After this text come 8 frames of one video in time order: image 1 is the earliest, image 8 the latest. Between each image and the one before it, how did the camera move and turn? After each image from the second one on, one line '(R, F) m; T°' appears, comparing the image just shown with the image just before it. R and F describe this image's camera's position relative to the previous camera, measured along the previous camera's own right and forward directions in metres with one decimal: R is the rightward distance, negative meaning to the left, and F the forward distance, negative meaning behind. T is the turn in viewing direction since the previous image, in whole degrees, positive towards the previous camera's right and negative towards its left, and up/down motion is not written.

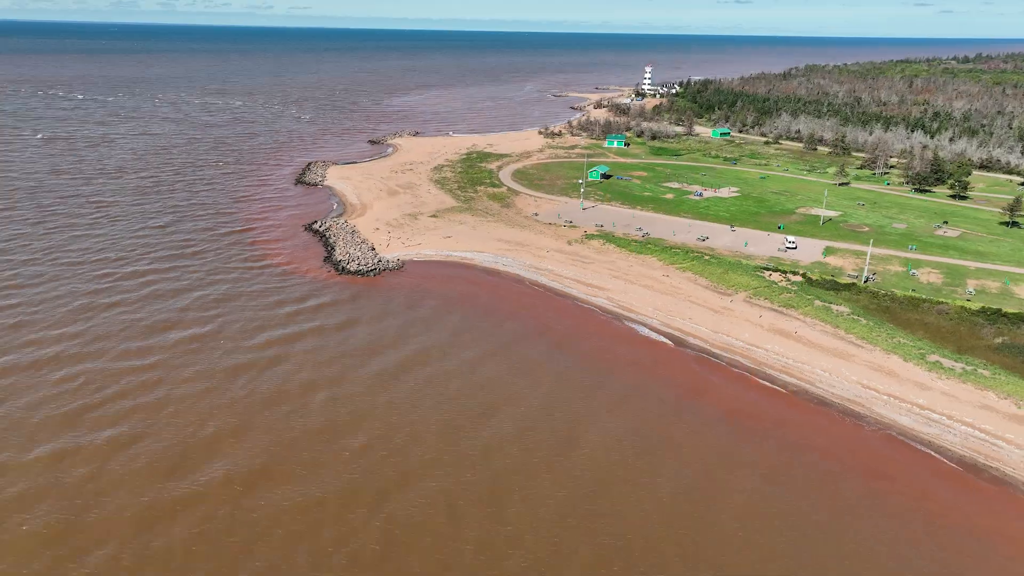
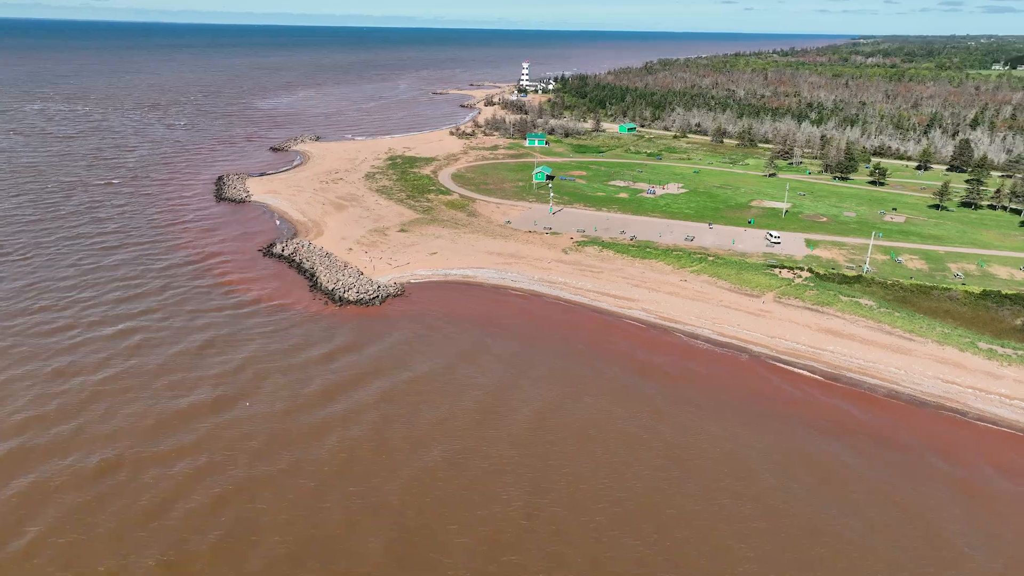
(-10.8, +4.5) m; +12°
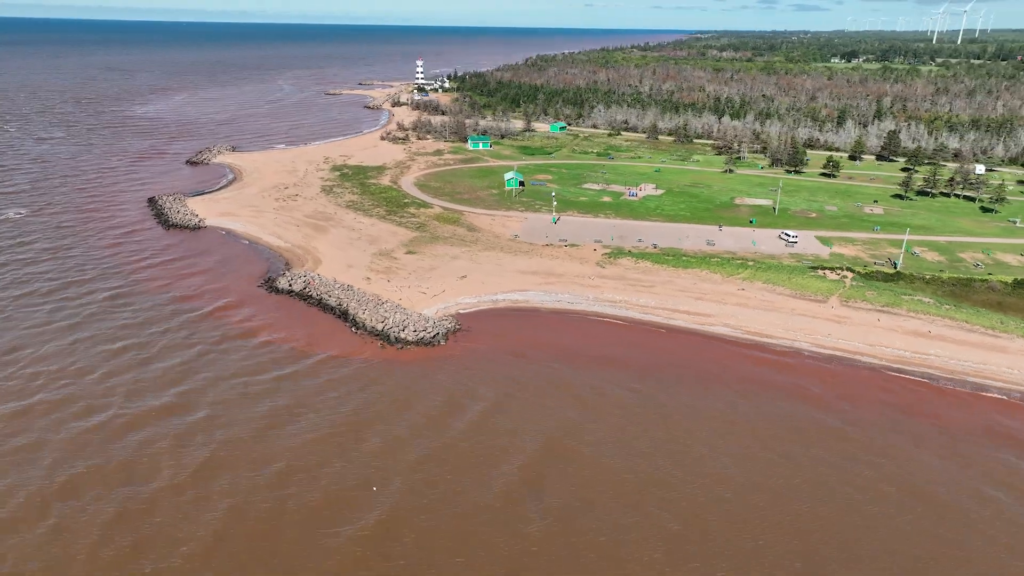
(-12.2, +5.3) m; +11°
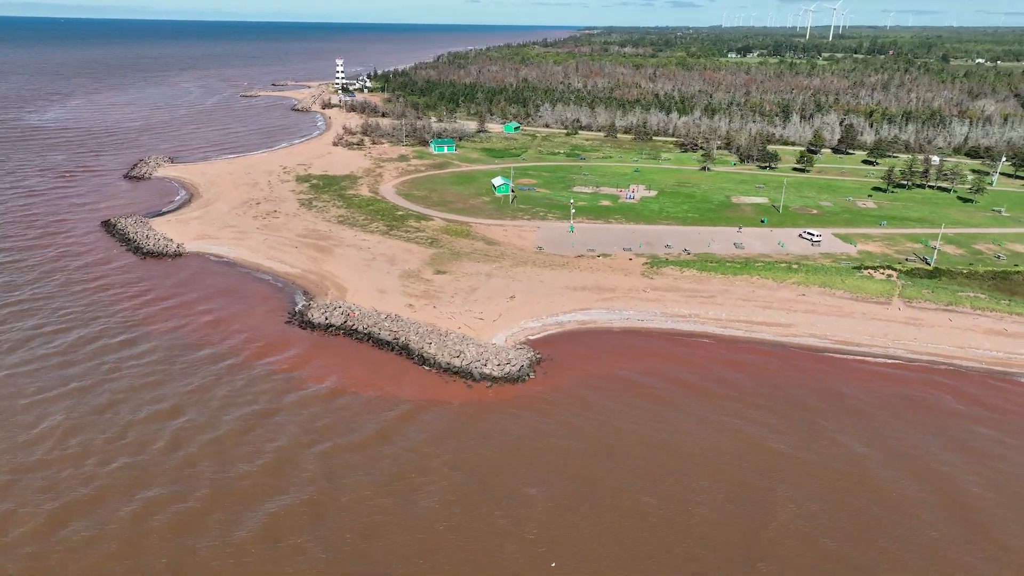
(-9.9, +4.3) m; +8°
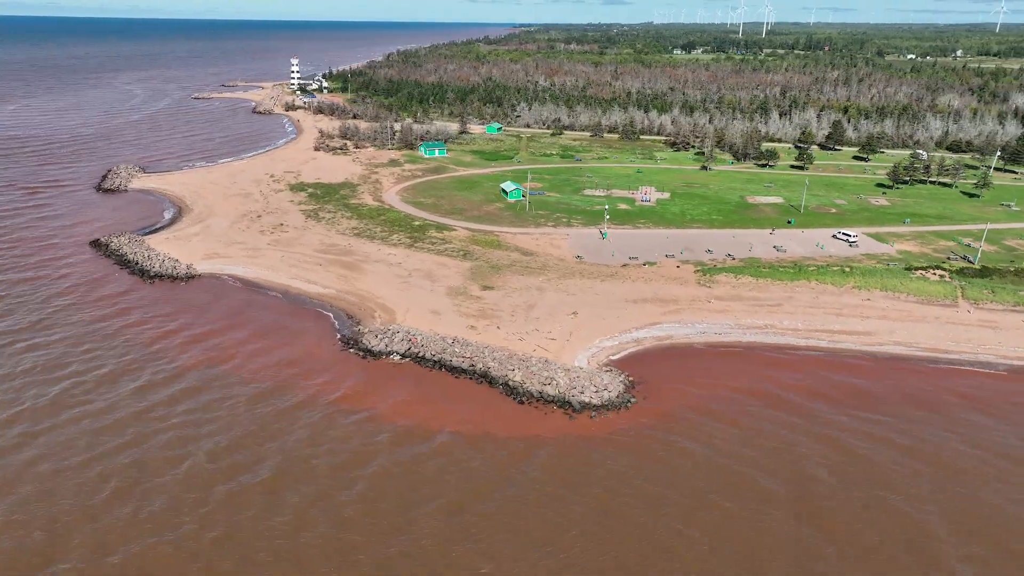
(-7.5, +3.1) m; +5°
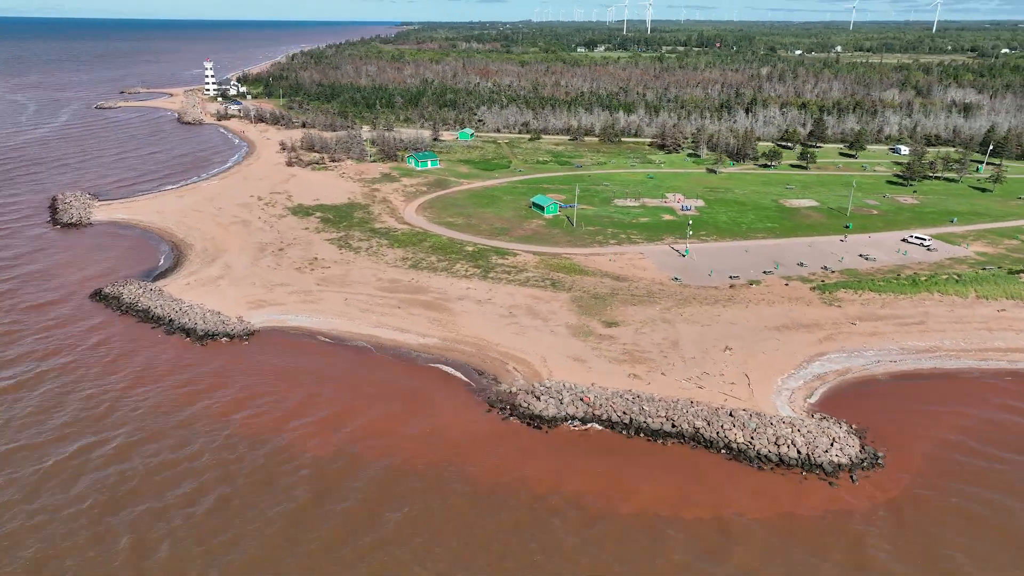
(-13.8, +6.7) m; +9°
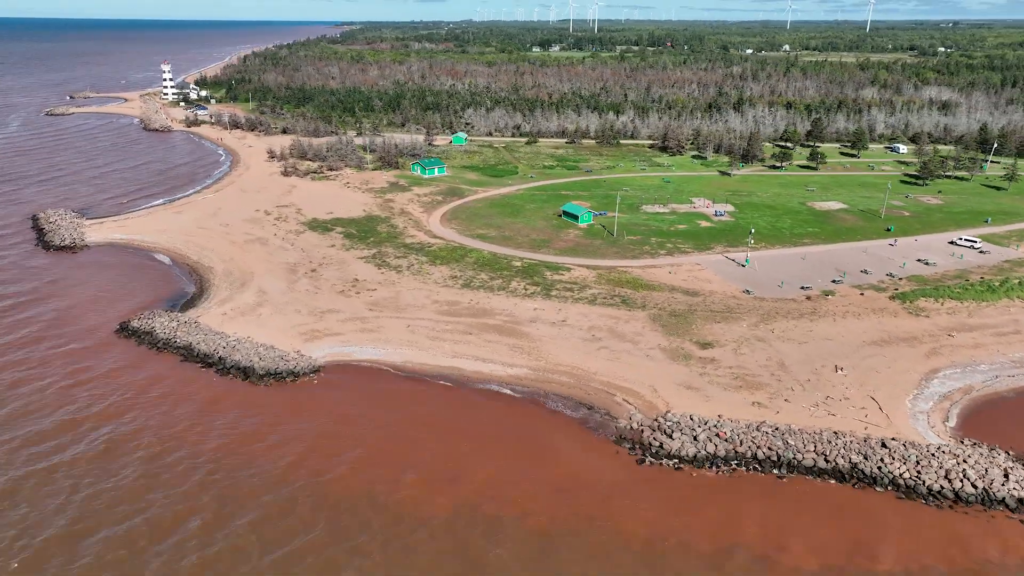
(-7.8, +3.5) m; +4°
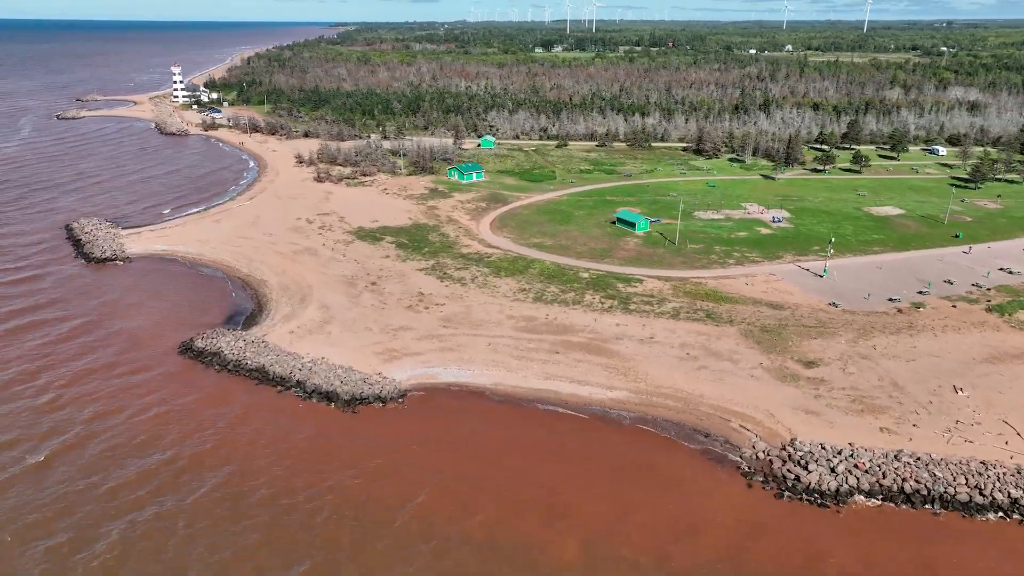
(-5.3, +2.2) m; 0°
